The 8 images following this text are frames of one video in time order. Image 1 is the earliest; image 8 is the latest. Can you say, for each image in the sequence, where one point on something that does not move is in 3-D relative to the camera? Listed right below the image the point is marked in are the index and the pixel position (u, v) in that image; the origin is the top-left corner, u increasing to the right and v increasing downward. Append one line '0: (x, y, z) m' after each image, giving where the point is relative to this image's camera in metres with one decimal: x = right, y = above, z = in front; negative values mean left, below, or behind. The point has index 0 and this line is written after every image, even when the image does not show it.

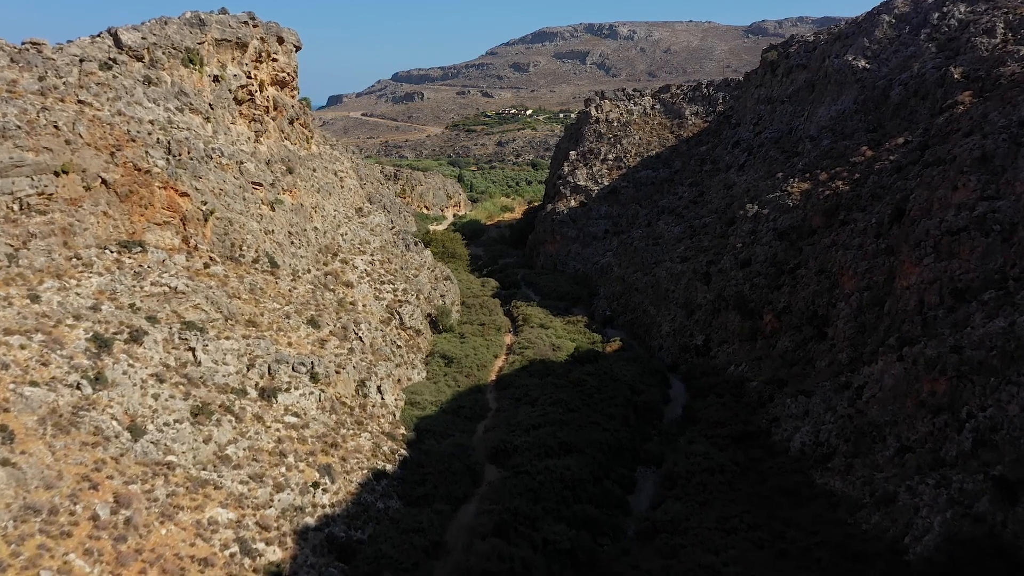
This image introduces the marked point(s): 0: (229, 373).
0: (-6.3, -1.9, +18.1) m
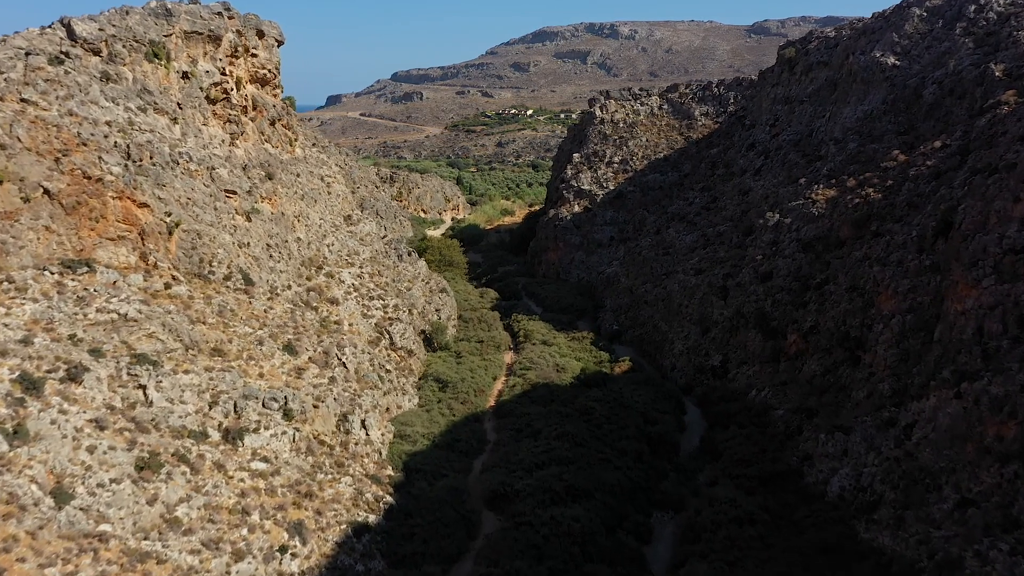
0: (-6.3, -2.4, +15.7) m
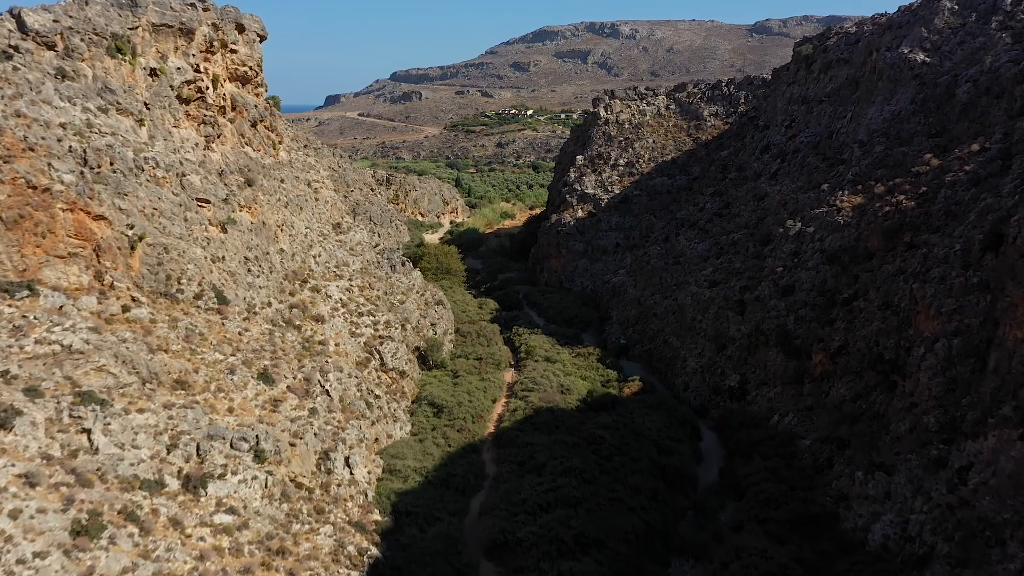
0: (-6.2, -2.9, +13.7) m
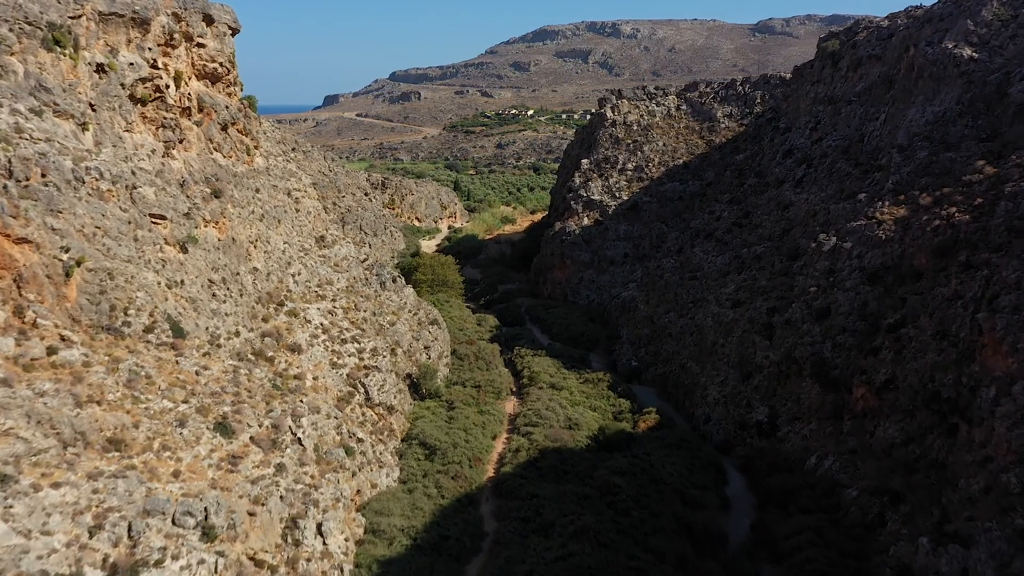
0: (-6.2, -3.5, +10.9) m
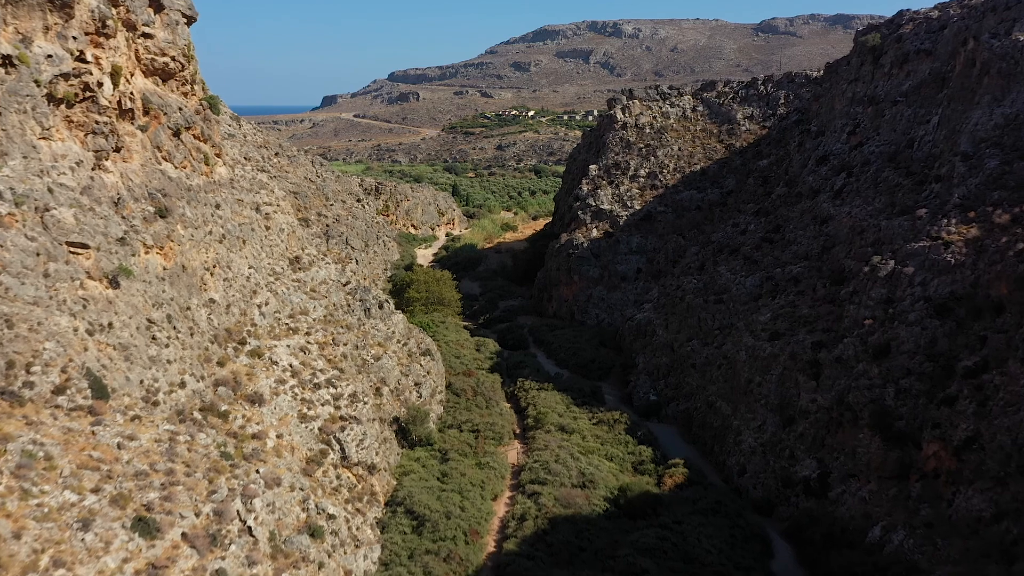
0: (-6.1, -4.3, +7.5) m
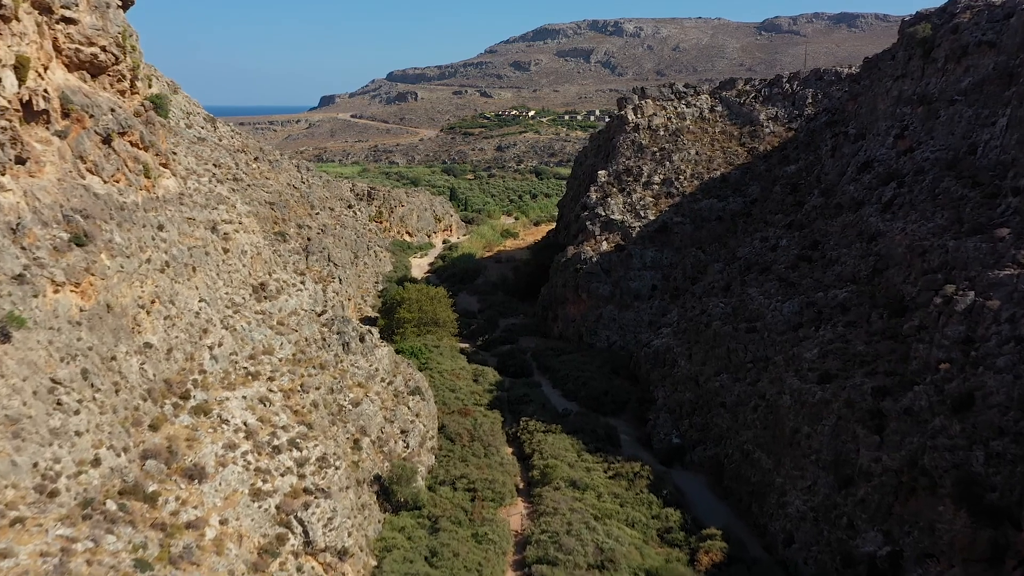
0: (-6.0, -5.1, +4.1) m
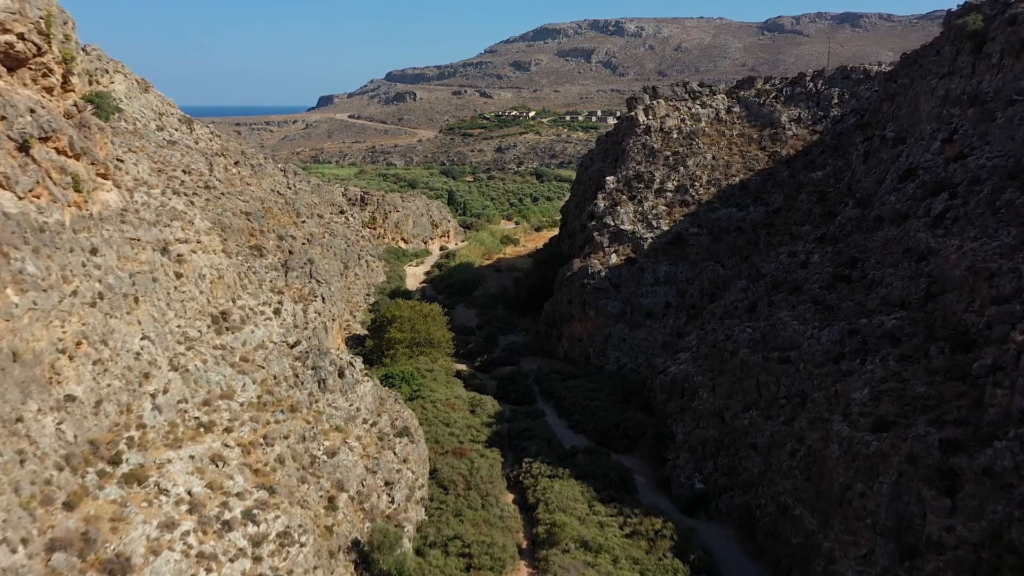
0: (-6.0, -5.7, +1.4) m
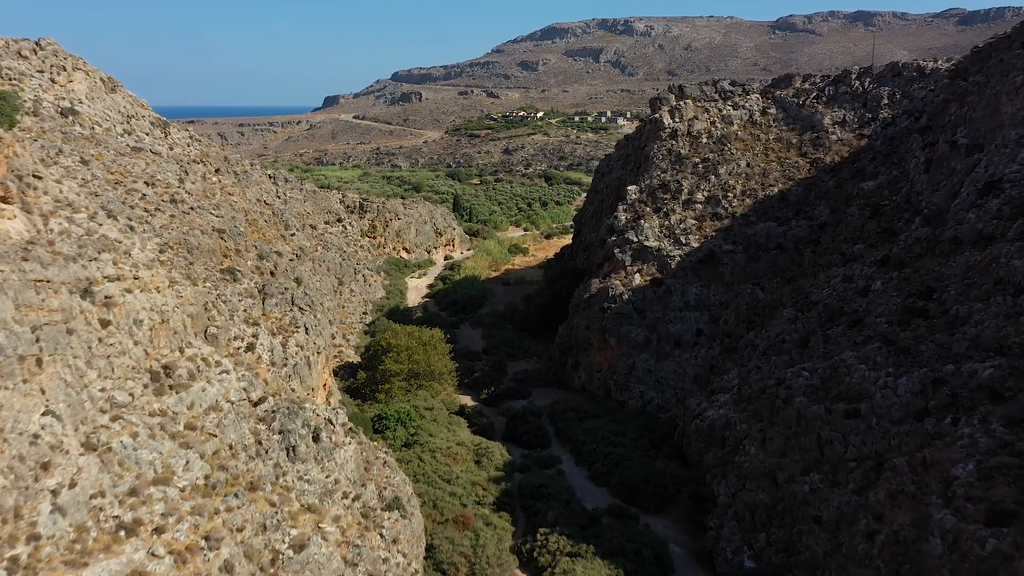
0: (-5.9, -6.5, -2.0) m
